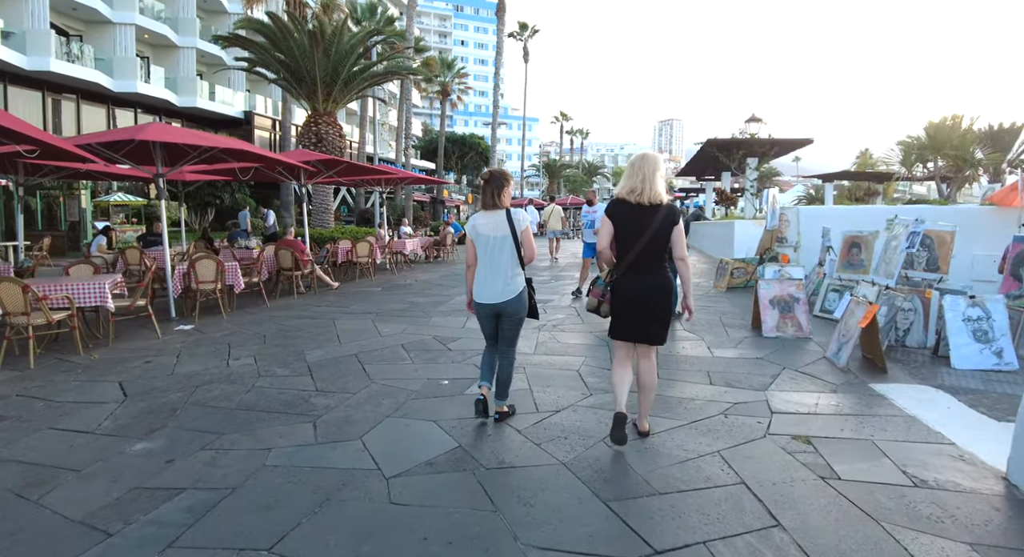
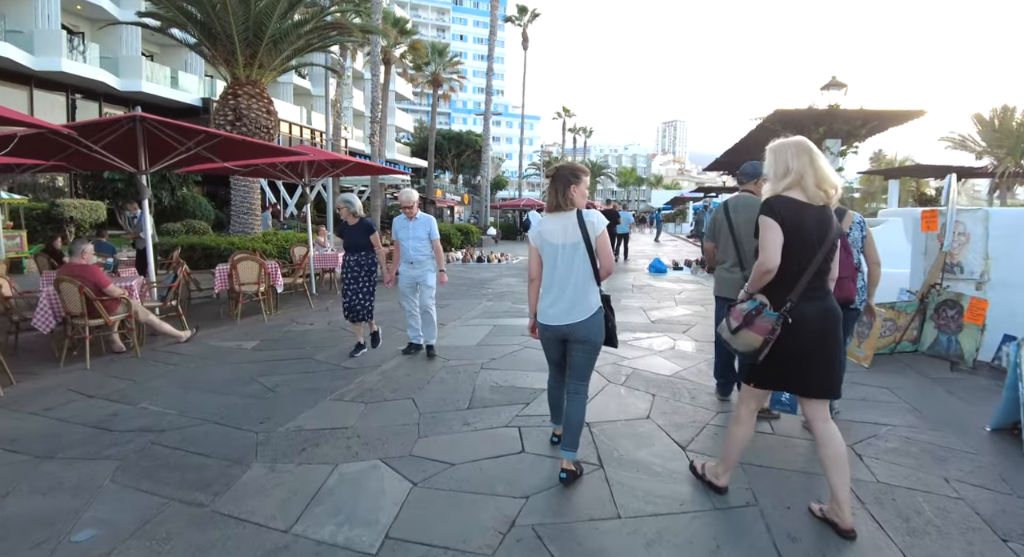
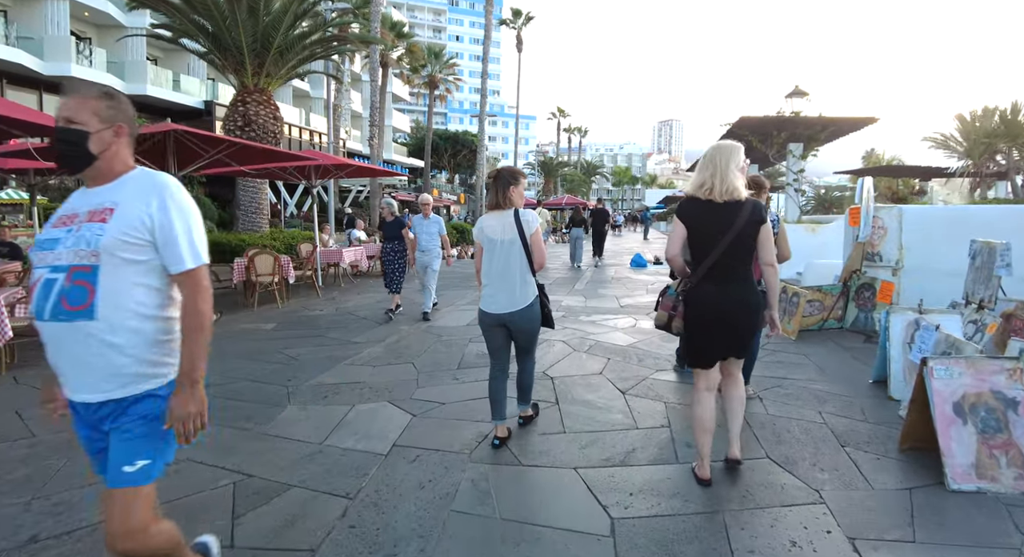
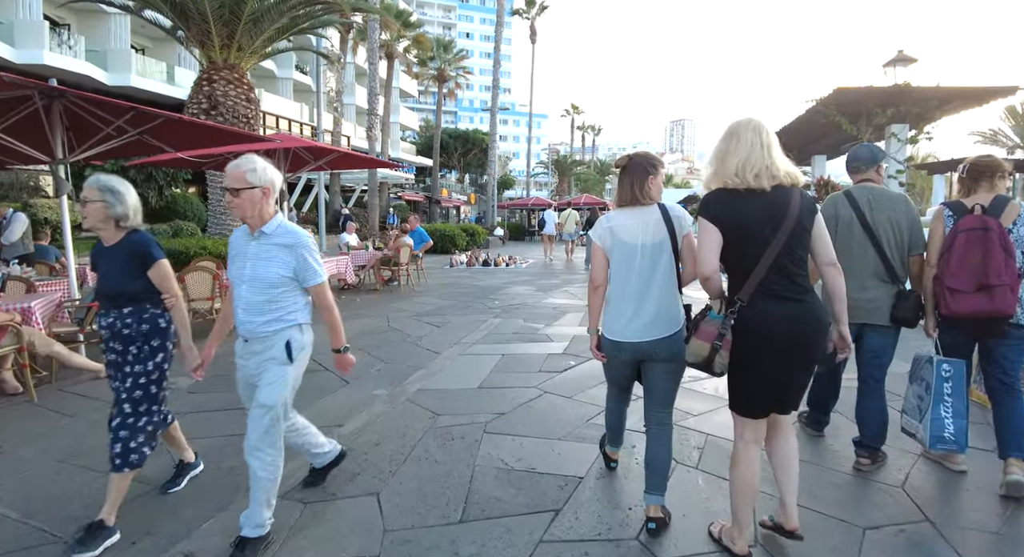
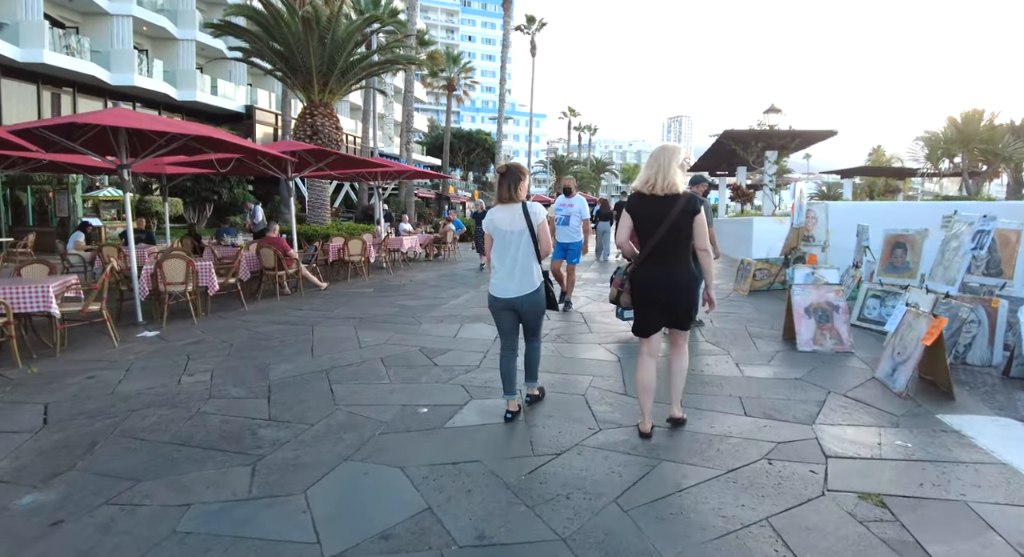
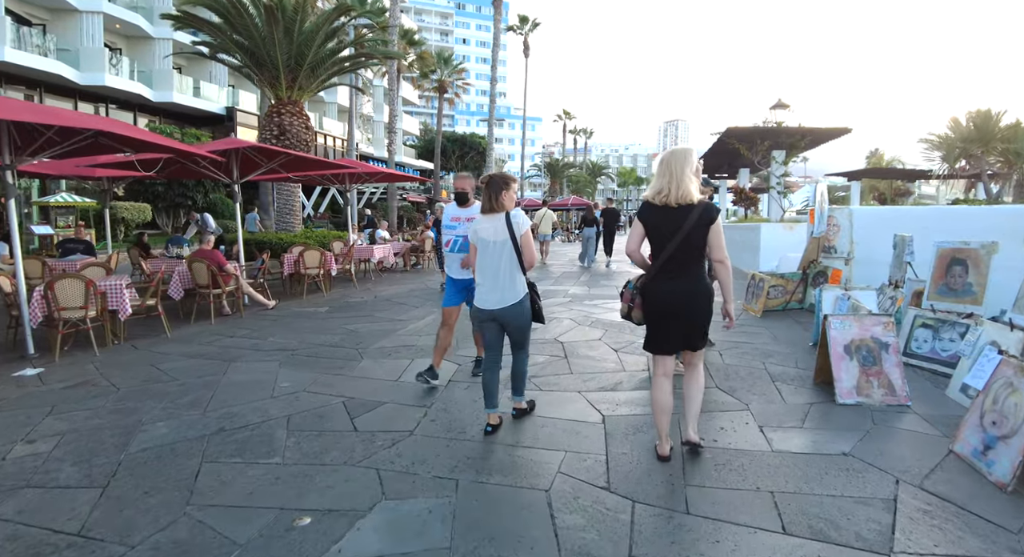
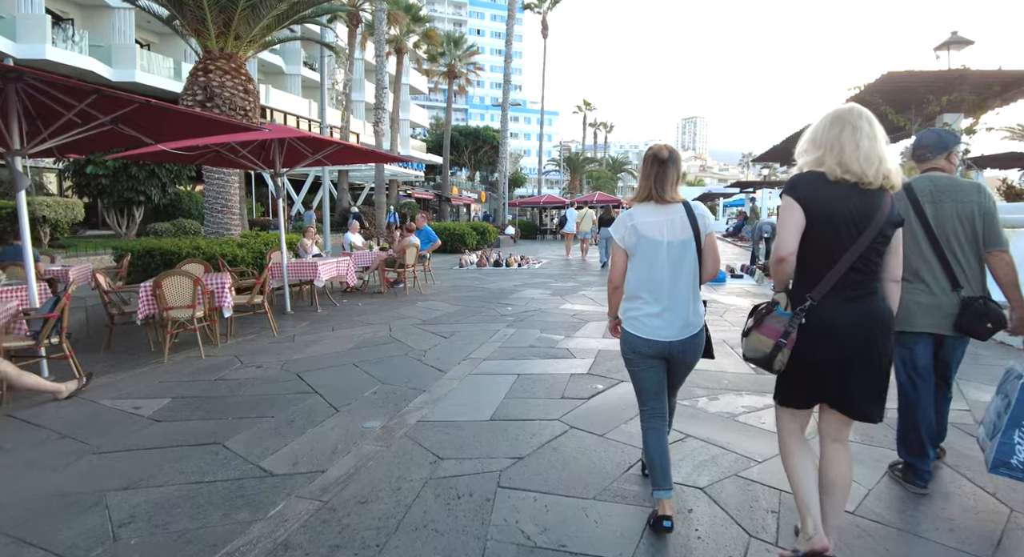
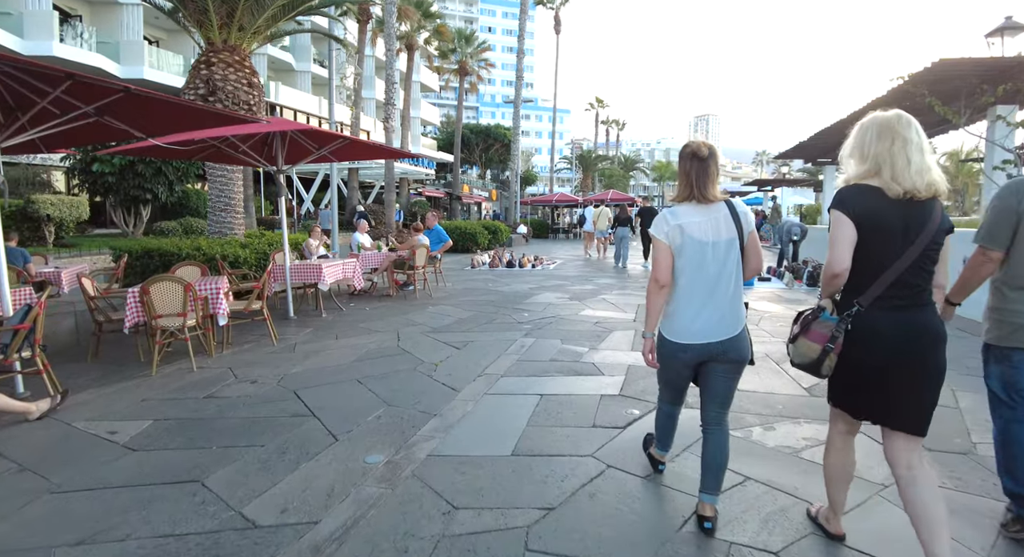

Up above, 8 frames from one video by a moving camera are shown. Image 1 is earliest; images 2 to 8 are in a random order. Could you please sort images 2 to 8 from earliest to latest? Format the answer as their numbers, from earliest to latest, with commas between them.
5, 6, 3, 2, 4, 7, 8
